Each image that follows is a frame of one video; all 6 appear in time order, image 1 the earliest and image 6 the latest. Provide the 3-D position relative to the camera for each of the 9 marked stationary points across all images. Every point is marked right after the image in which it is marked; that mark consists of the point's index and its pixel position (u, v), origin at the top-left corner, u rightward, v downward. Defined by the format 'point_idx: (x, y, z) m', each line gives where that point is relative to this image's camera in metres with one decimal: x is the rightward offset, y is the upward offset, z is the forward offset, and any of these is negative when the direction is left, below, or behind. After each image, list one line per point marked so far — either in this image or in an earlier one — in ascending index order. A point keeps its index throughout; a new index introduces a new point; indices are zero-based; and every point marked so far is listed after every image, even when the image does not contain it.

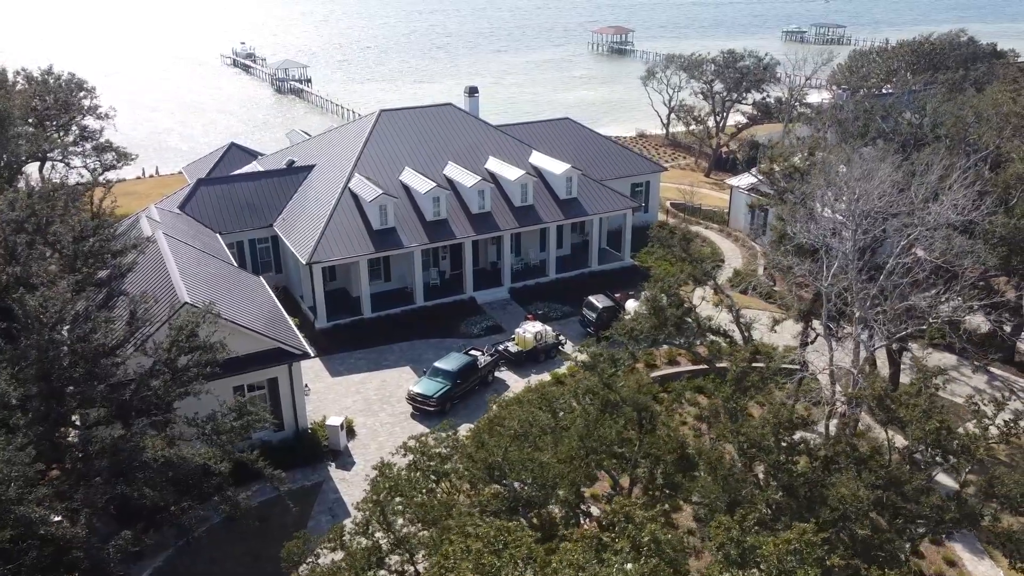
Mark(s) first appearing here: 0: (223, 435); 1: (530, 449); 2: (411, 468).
0: (-6.8, -3.4, +17.8) m
1: (+0.2, -3.2, +14.4) m
2: (-2.0, -3.6, +15.3) m
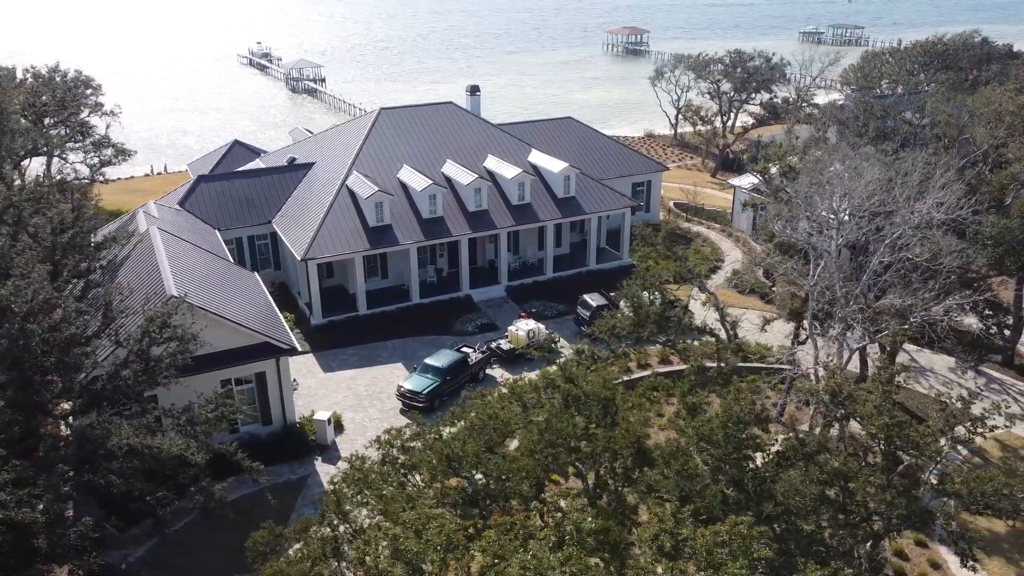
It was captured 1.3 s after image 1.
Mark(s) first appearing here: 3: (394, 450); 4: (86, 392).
0: (-7.4, -3.2, +18.0) m
1: (-0.4, -3.1, +14.4) m
2: (-2.6, -3.5, +15.3) m
3: (-2.4, -3.3, +15.6) m
4: (-9.2, -2.2, +16.3) m
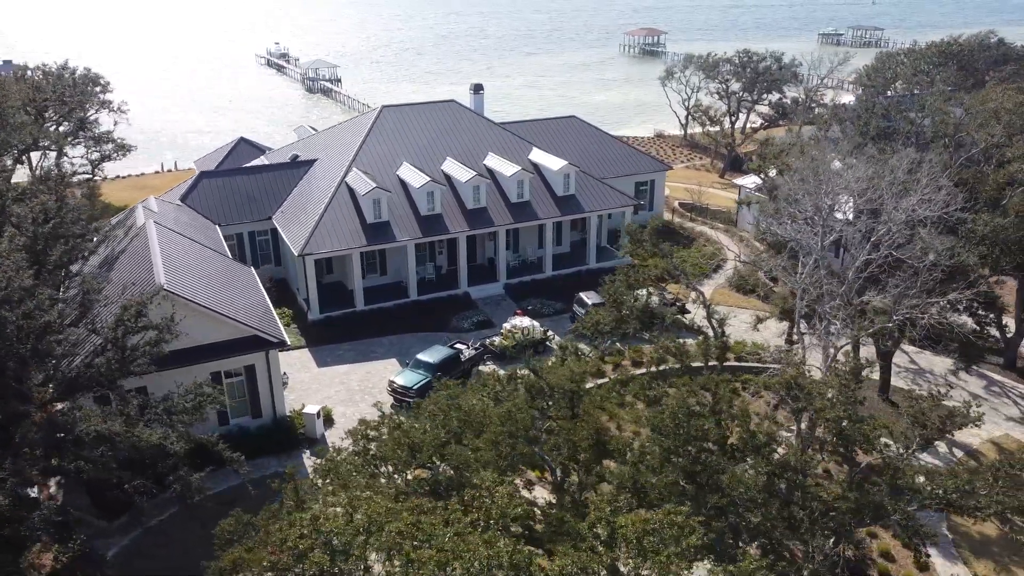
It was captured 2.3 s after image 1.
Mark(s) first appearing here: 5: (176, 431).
0: (-8.0, -3.0, +18.2) m
1: (-1.1, -2.9, +14.4) m
2: (-3.2, -3.3, +15.4) m
3: (-3.0, -3.1, +15.7) m
4: (-9.8, -1.9, +16.5) m
5: (-7.8, -3.4, +17.9) m
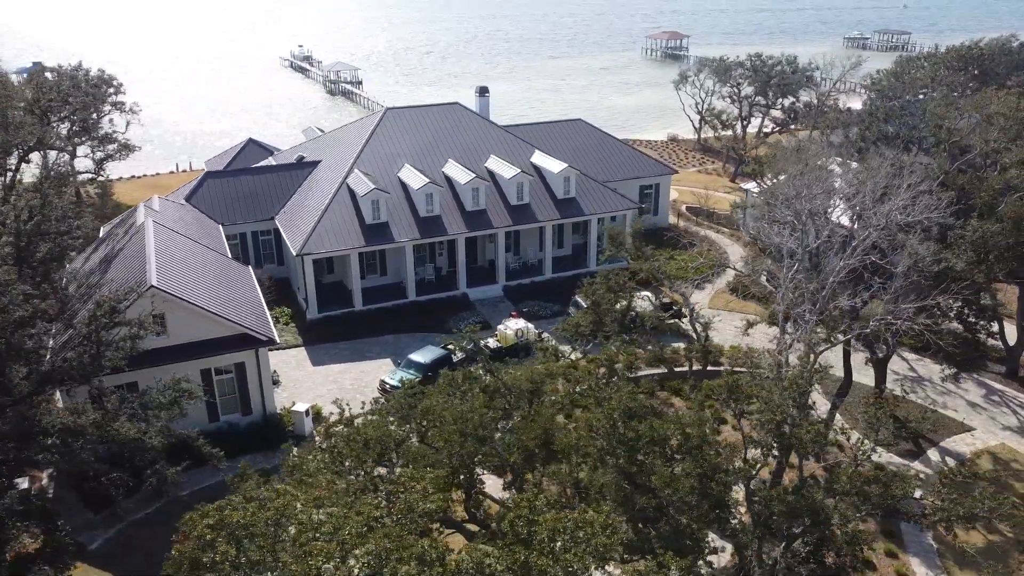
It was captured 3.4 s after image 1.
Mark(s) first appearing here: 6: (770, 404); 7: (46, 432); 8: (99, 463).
0: (-8.7, -2.9, +18.5) m
1: (-1.9, -2.9, +14.6) m
2: (-4.0, -3.3, +15.6) m
3: (-3.8, -3.1, +15.8) m
4: (-10.5, -1.9, +16.9) m
5: (-8.5, -3.3, +18.3) m
6: (+5.5, -2.5, +16.5) m
7: (-9.9, -3.1, +16.3) m
8: (-9.7, -4.1, +17.8) m
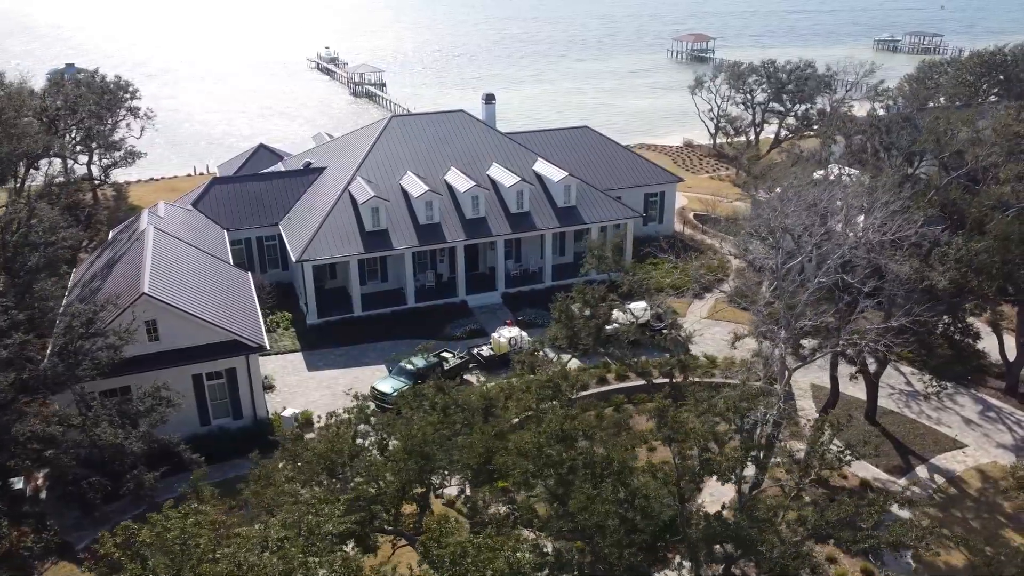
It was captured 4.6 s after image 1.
0: (-9.4, -3.2, +19.0) m
1: (-2.7, -3.2, +14.9) m
2: (-4.9, -3.6, +16.0) m
3: (-4.6, -3.4, +16.2) m
4: (-11.3, -2.1, +17.5) m
5: (-9.3, -3.5, +18.8) m
6: (+4.7, -2.9, +16.6) m
7: (-10.7, -3.3, +16.9) m
8: (-10.5, -4.3, +18.4) m
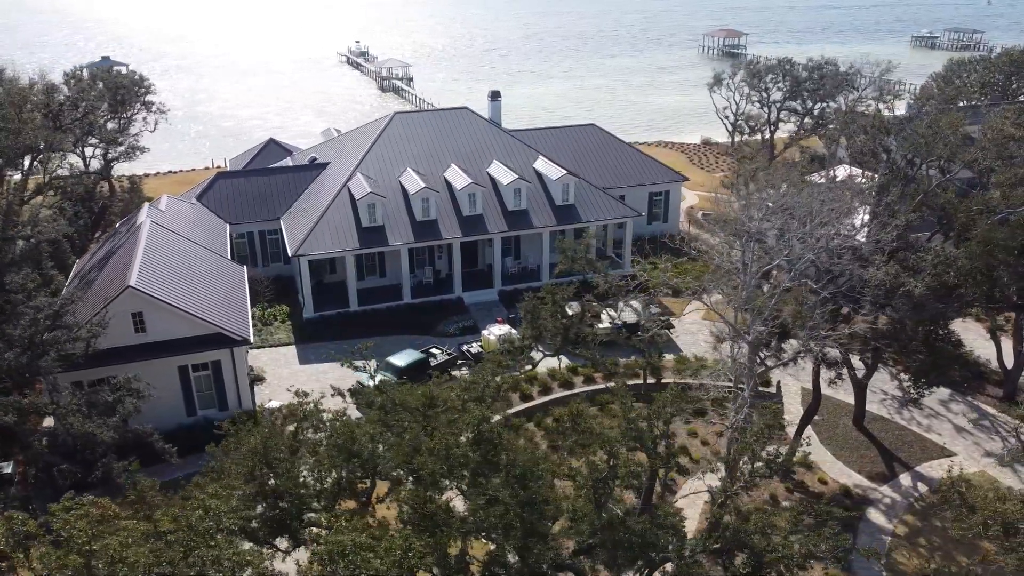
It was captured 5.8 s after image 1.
0: (-10.4, -3.0, +19.6) m
1: (-3.9, -3.2, +15.2) m
2: (-6.0, -3.5, +16.3) m
3: (-5.7, -3.3, +16.6) m
4: (-12.3, -1.9, +18.1) m
5: (-10.3, -3.4, +19.3) m
6: (+3.6, -3.0, +16.6) m
7: (-11.8, -3.1, +17.5) m
8: (-11.5, -4.1, +19.0) m
